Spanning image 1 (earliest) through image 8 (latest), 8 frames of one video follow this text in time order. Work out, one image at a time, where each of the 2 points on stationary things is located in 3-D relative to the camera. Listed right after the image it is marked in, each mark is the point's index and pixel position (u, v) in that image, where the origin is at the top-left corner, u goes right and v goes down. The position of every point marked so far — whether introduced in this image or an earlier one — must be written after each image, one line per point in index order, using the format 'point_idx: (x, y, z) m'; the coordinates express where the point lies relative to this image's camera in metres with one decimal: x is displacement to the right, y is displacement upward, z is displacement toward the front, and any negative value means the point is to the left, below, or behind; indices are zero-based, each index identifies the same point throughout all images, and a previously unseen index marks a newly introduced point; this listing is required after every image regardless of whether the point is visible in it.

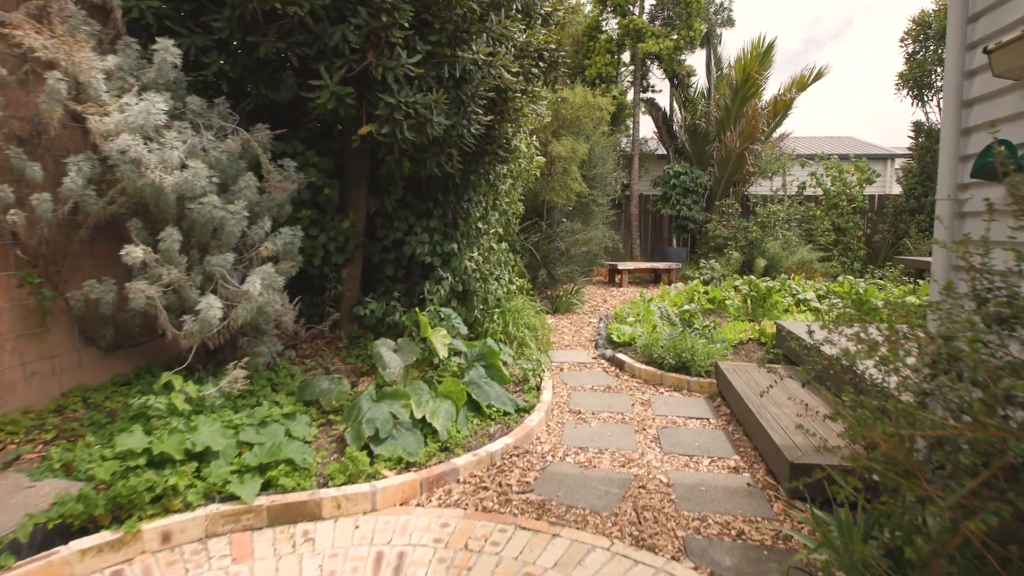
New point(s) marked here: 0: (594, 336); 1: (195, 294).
0: (+0.7, -0.4, +5.1) m
1: (-1.3, 0.0, +2.4) m
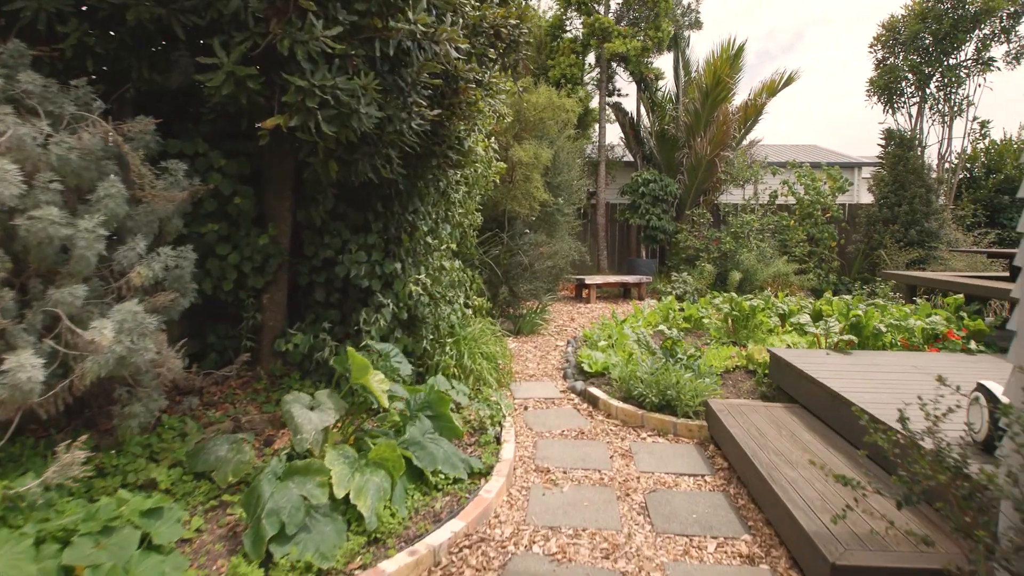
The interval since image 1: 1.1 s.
0: (+0.4, -0.6, +4.5) m
1: (-1.5, -0.2, +1.8) m
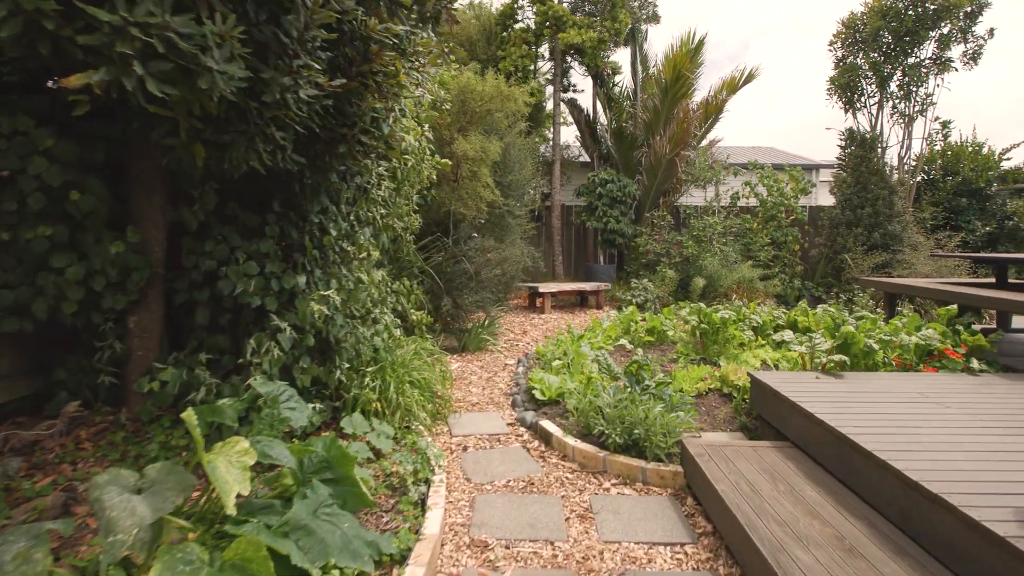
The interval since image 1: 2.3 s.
0: (0.0, -0.7, +3.9) m
1: (-1.6, -0.2, +1.1) m
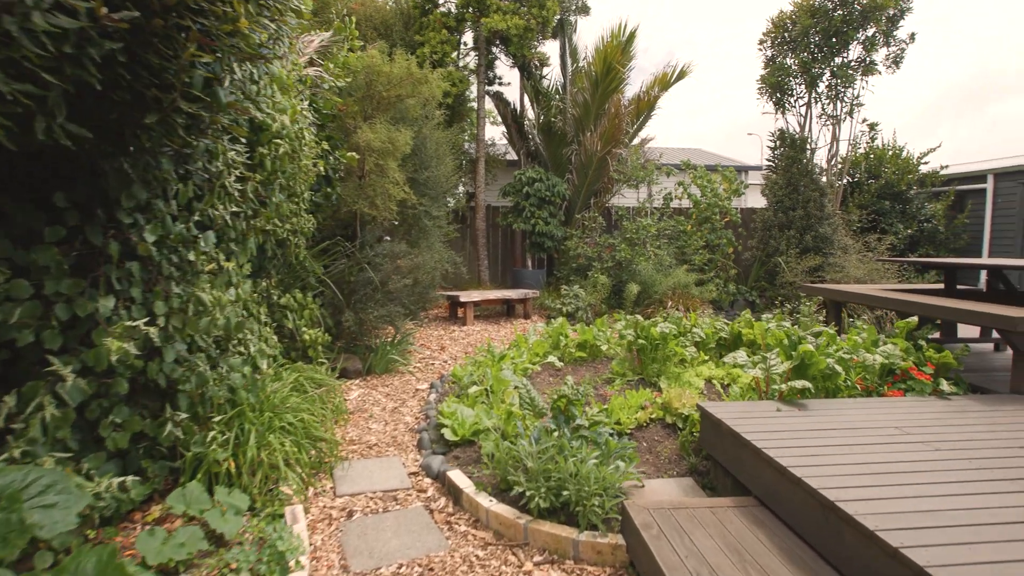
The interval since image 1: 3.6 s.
0: (-0.5, -0.7, +3.3) m
1: (-1.8, -0.3, +0.2) m
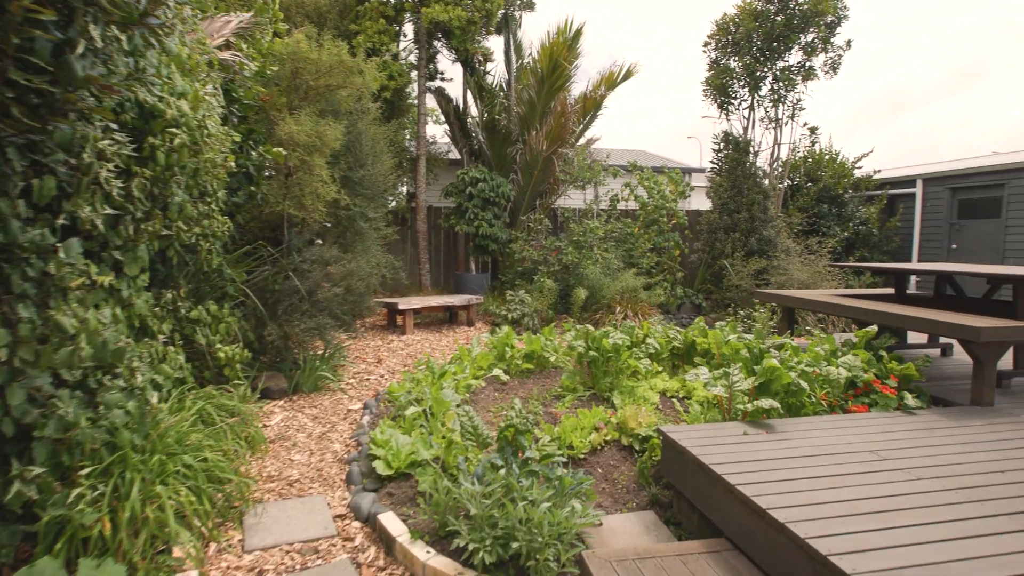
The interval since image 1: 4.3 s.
0: (-0.8, -0.8, +2.9) m
1: (-1.8, -0.4, -0.2) m
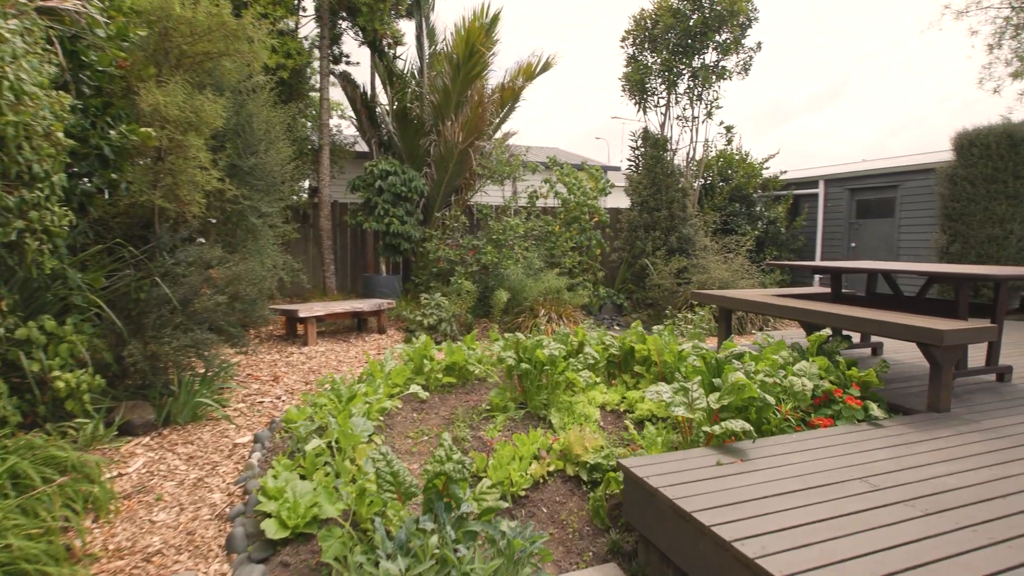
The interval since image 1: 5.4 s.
0: (-1.1, -0.8, +2.3) m
1: (-1.6, -0.4, -1.0) m
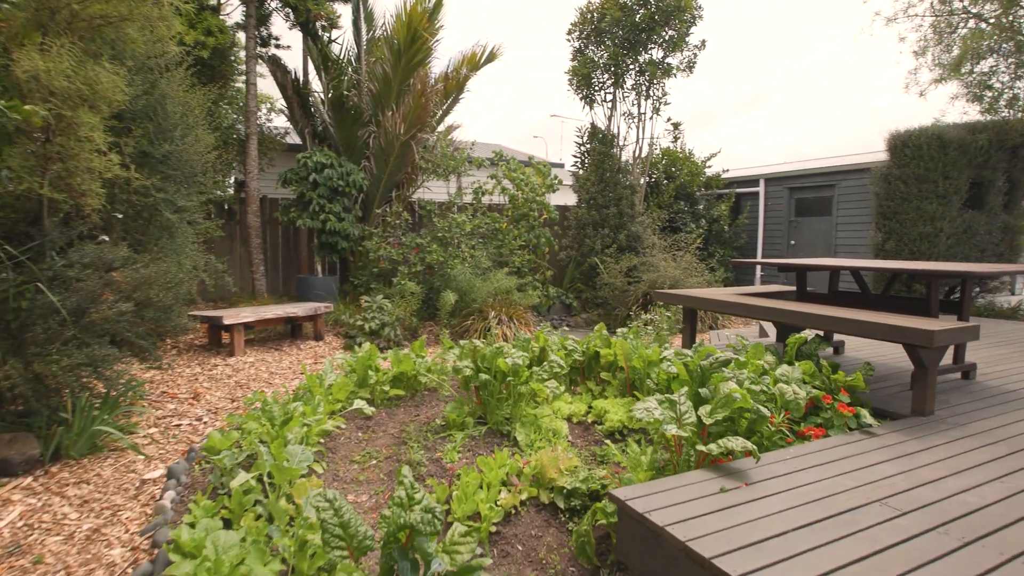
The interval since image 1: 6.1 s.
0: (-1.2, -0.9, +1.9) m
1: (-1.4, -0.5, -1.4) m
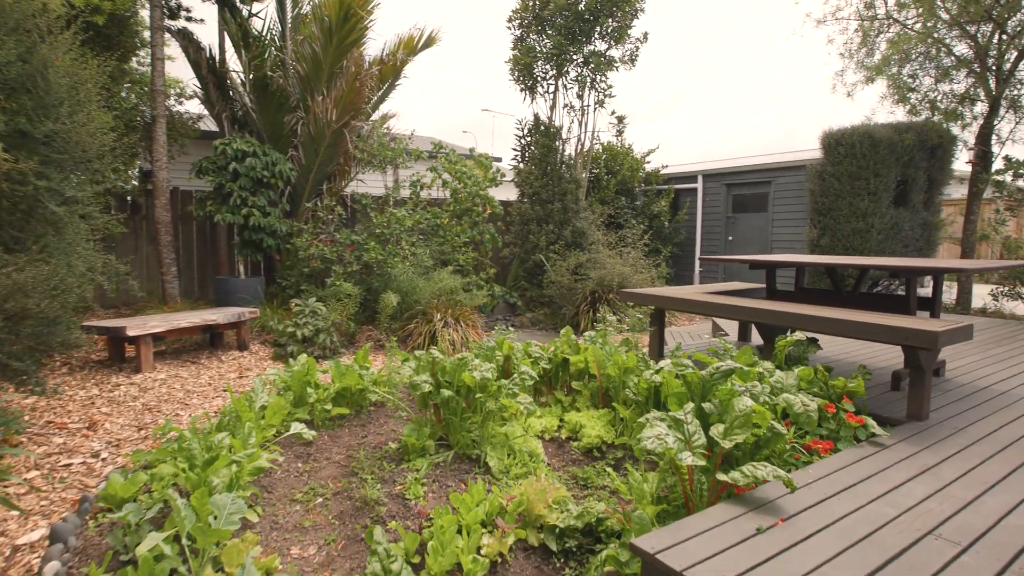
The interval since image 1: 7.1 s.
0: (-1.2, -0.9, +1.4) m
1: (-1.0, -0.5, -1.9) m
